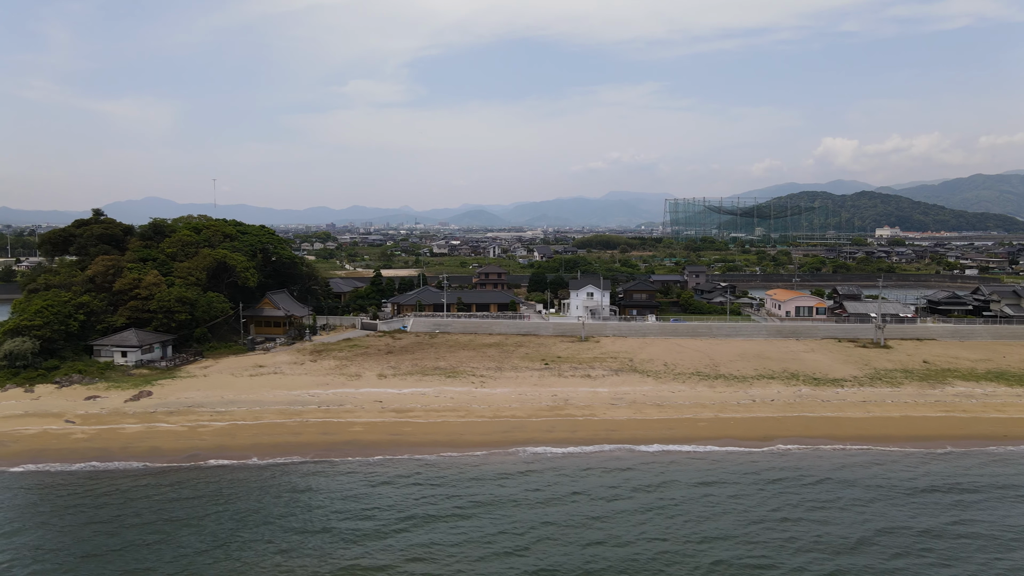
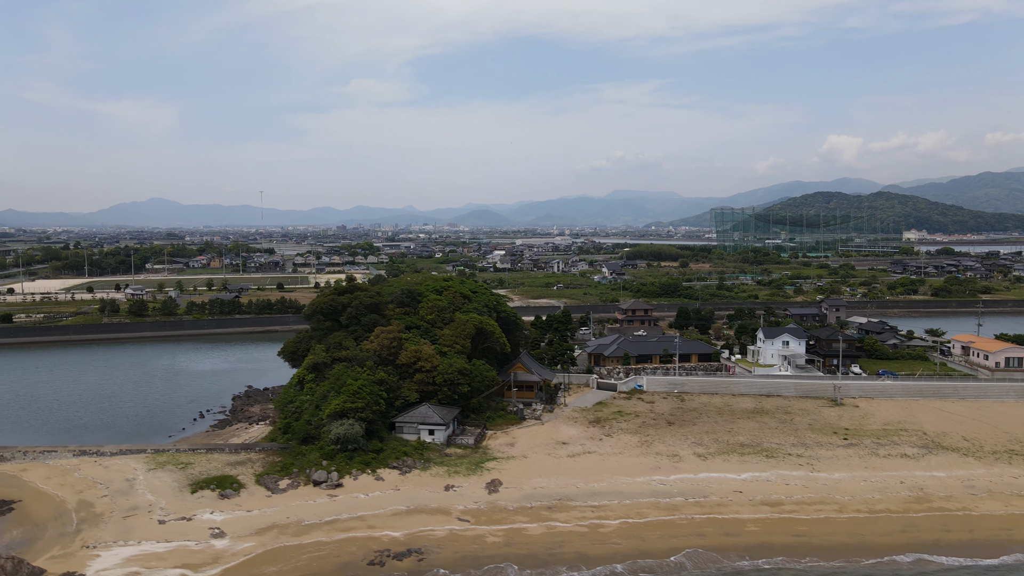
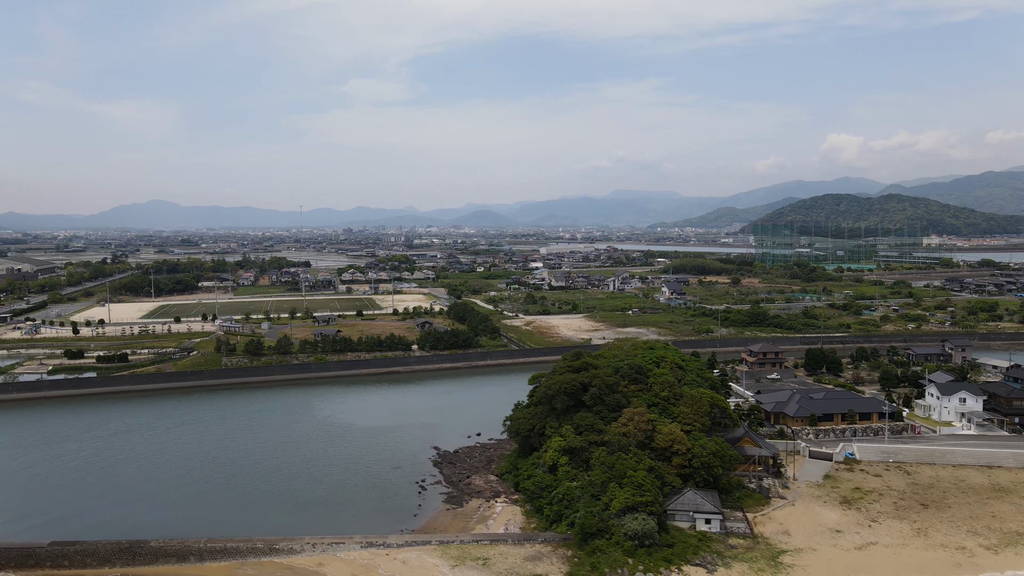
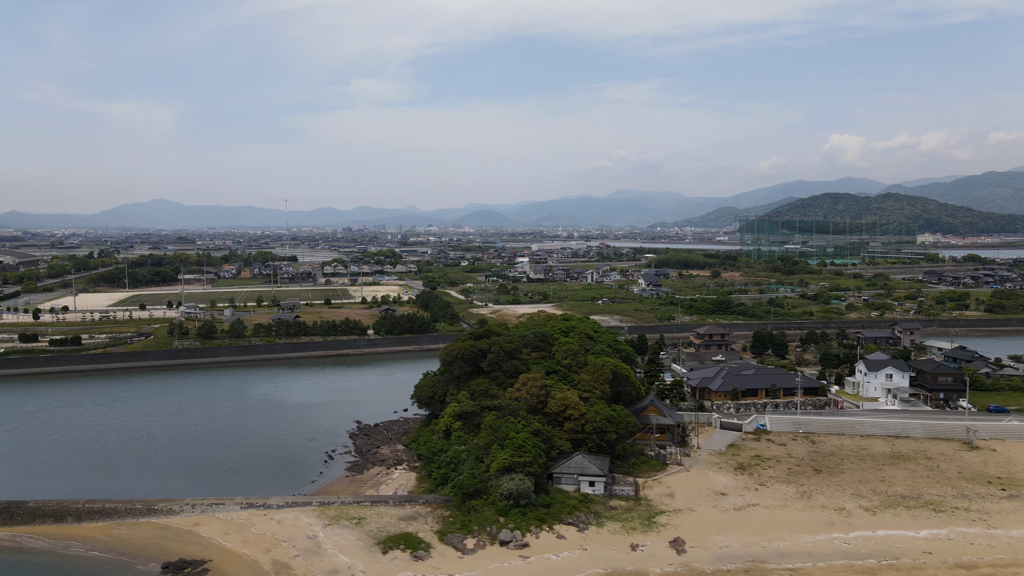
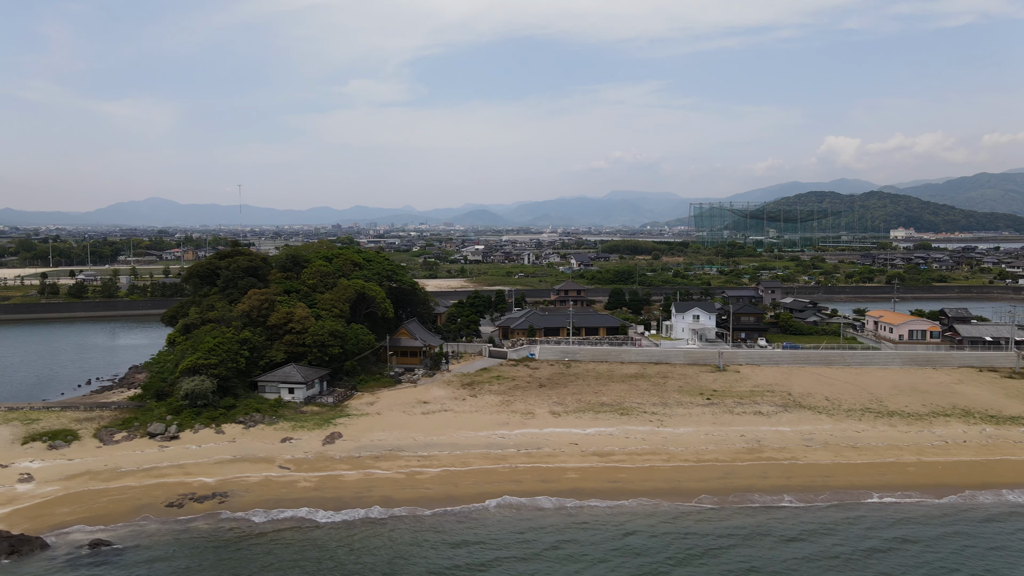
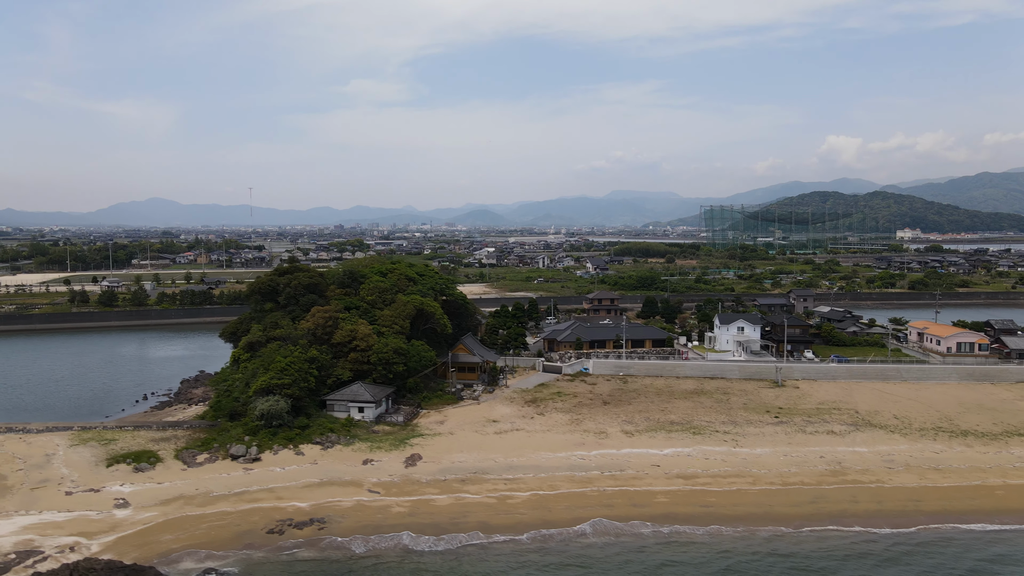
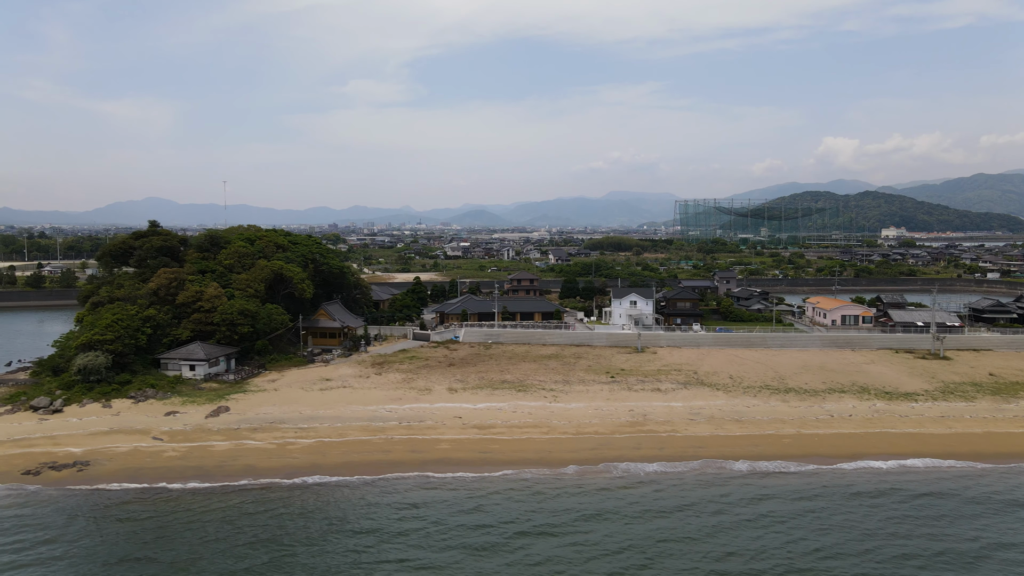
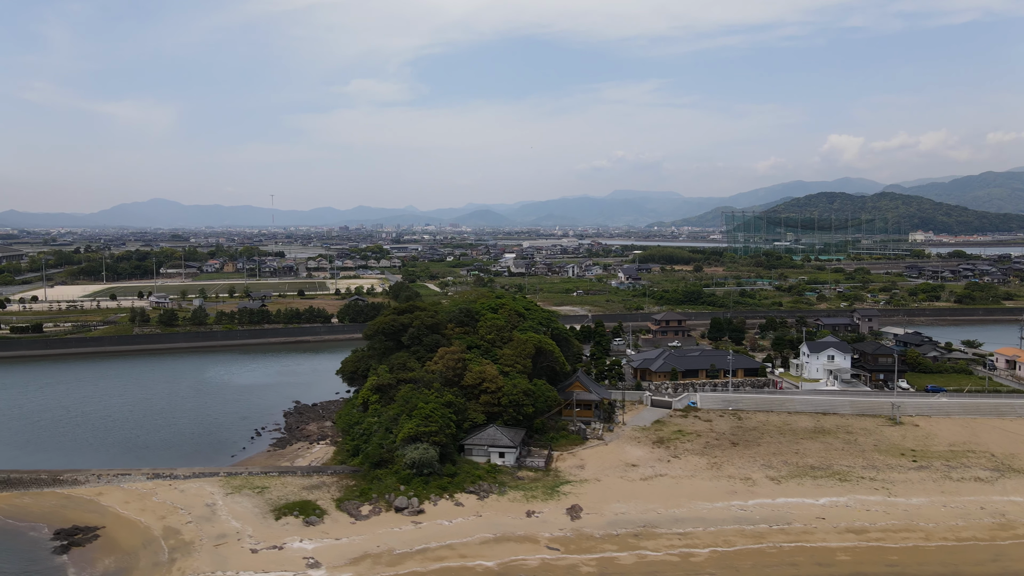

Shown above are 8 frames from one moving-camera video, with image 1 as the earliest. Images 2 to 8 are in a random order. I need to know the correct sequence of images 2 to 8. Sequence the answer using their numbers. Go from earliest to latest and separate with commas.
7, 5, 6, 2, 8, 4, 3
